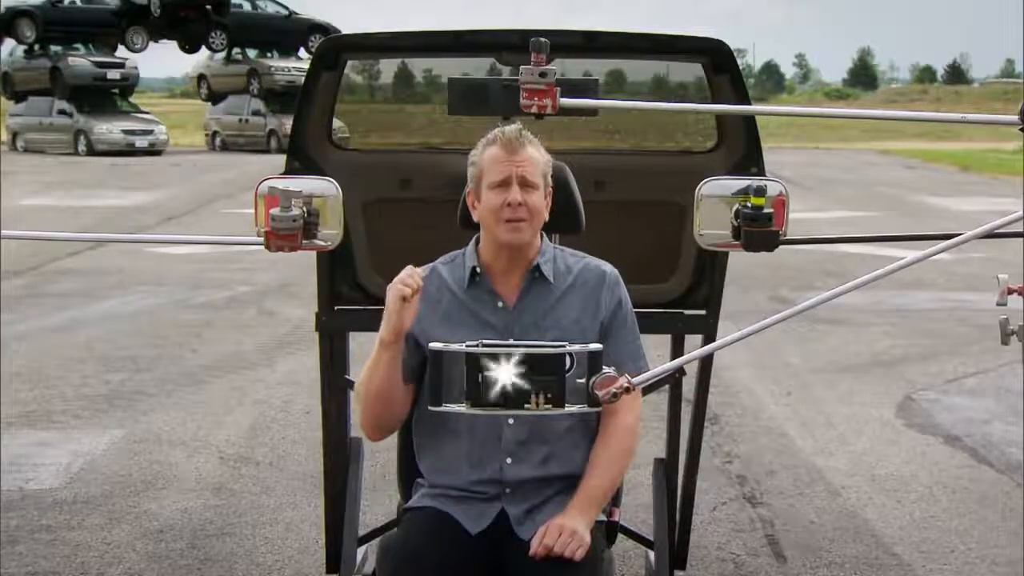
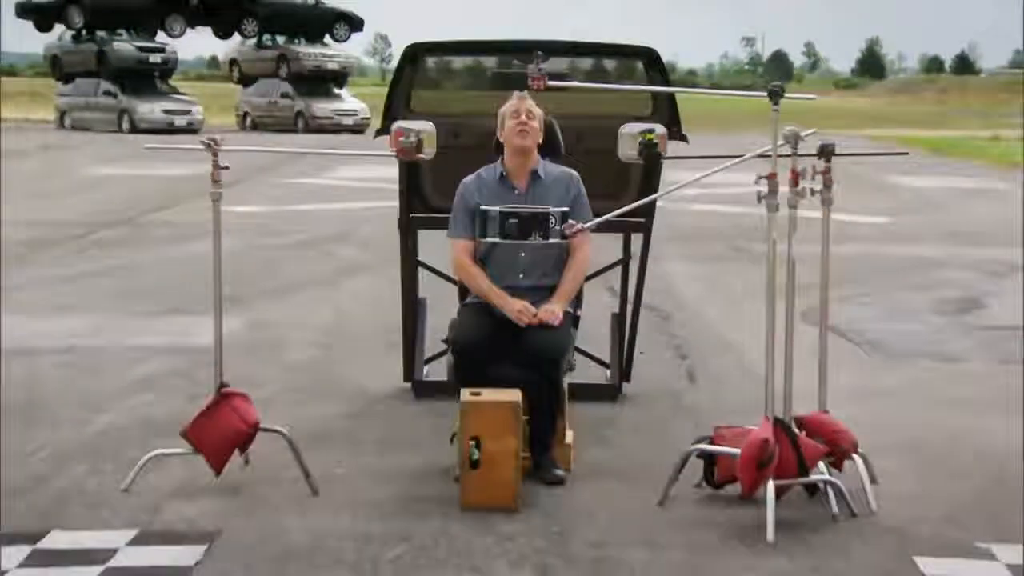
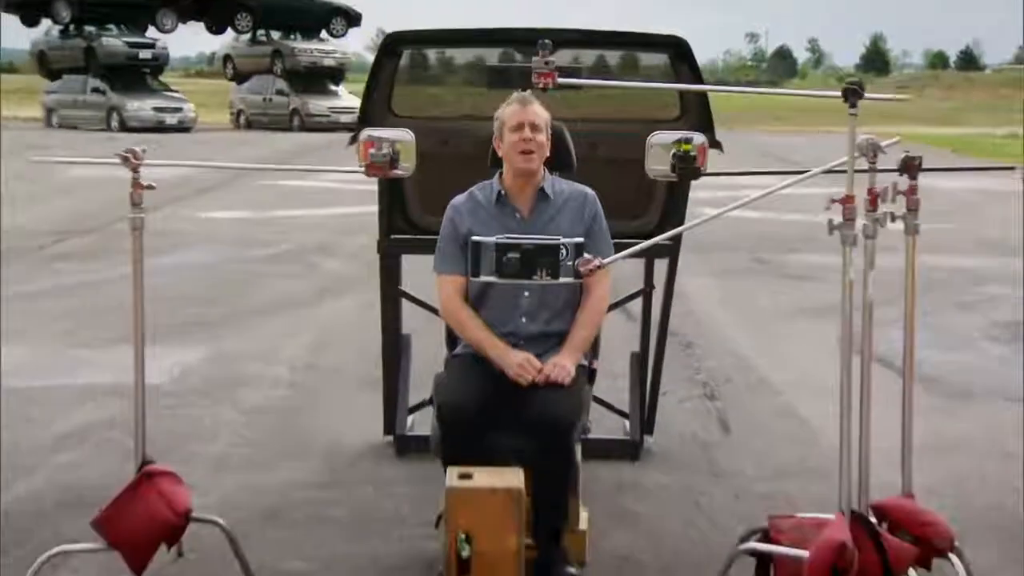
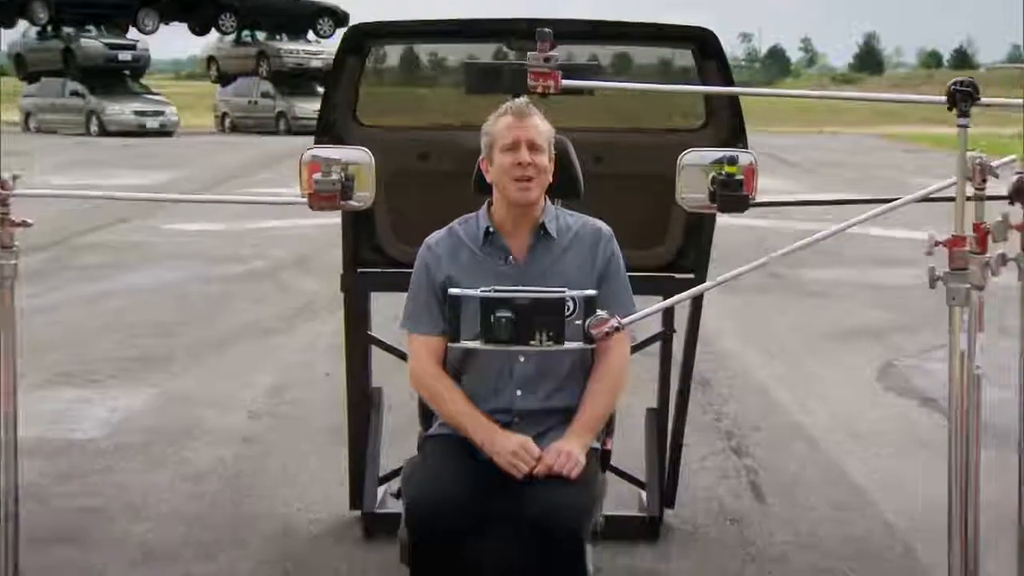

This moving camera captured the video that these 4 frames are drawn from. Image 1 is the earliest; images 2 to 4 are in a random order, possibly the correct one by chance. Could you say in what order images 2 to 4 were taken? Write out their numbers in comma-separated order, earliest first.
4, 3, 2
